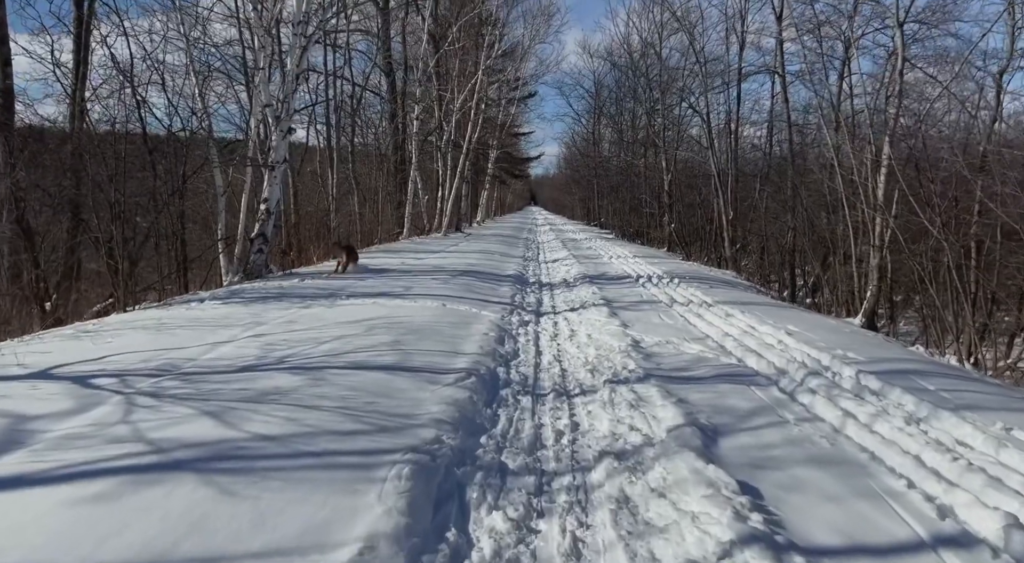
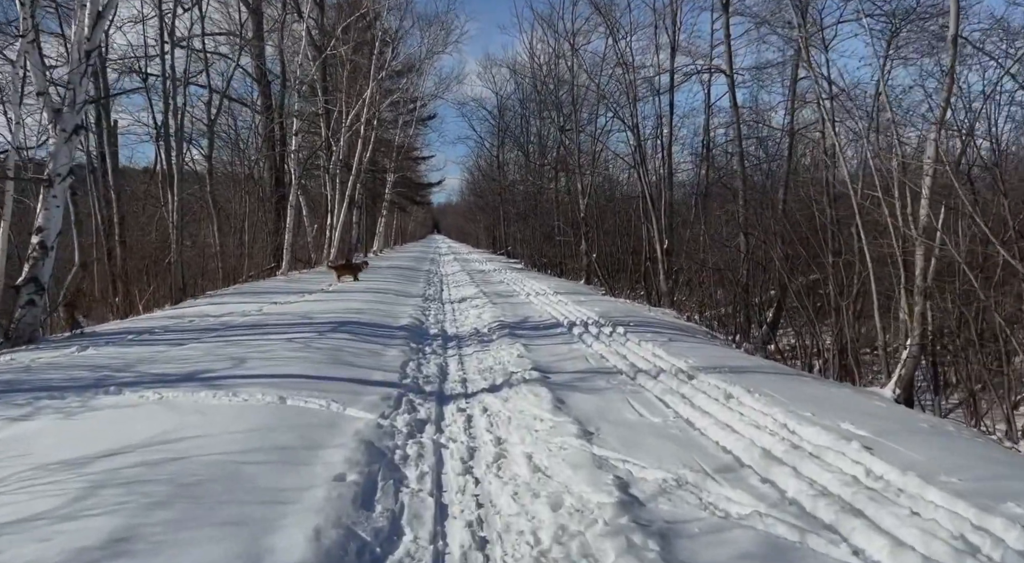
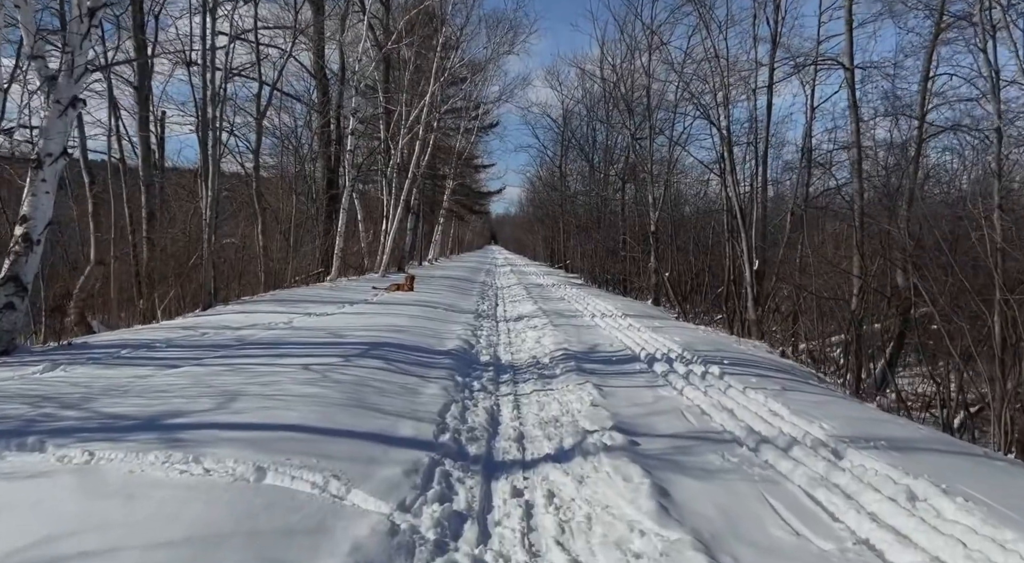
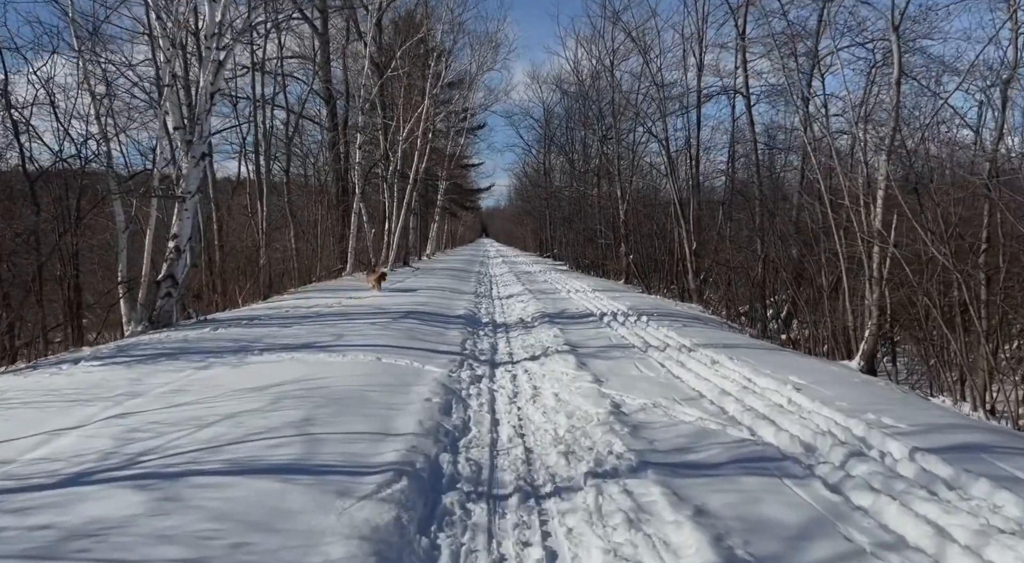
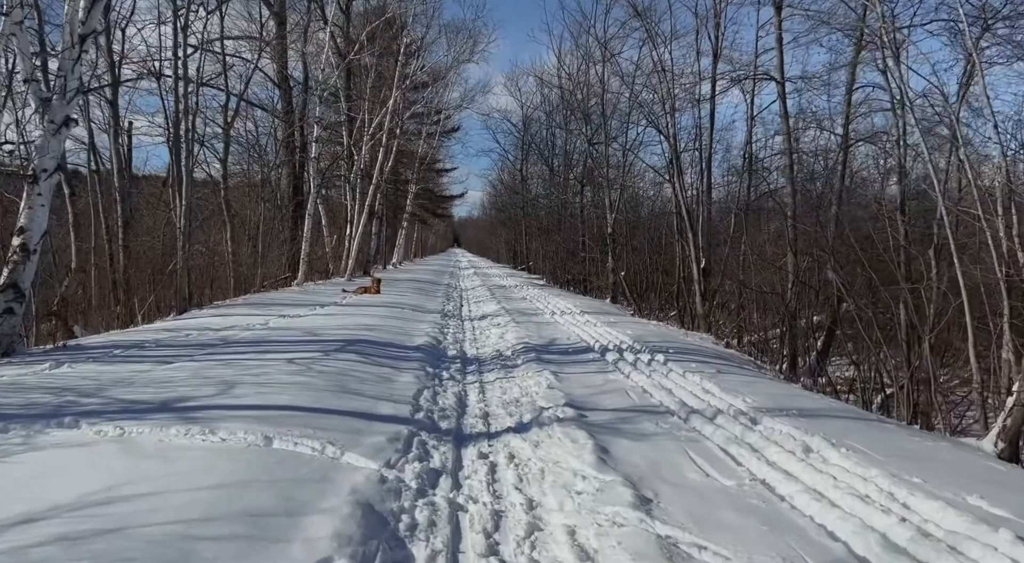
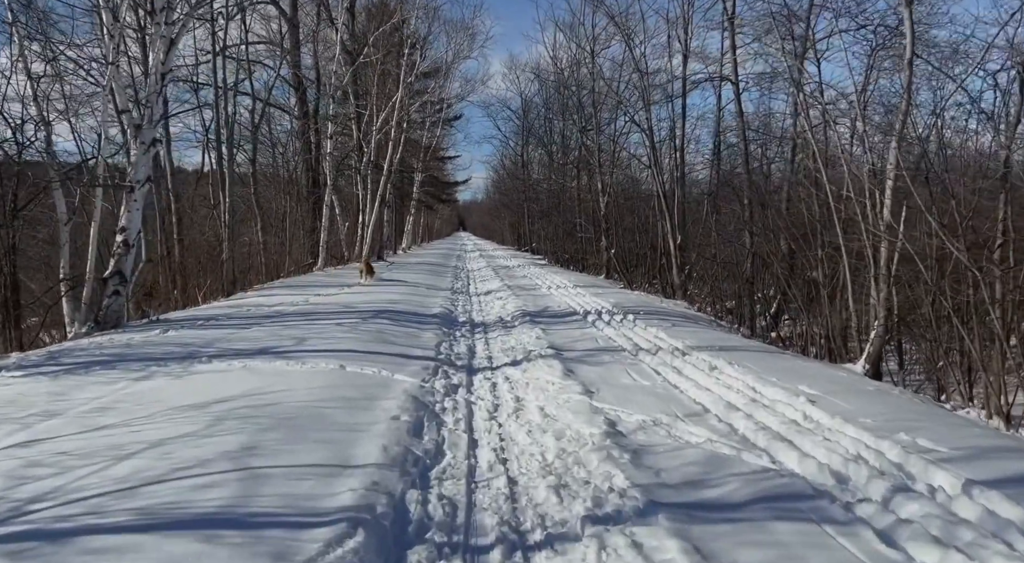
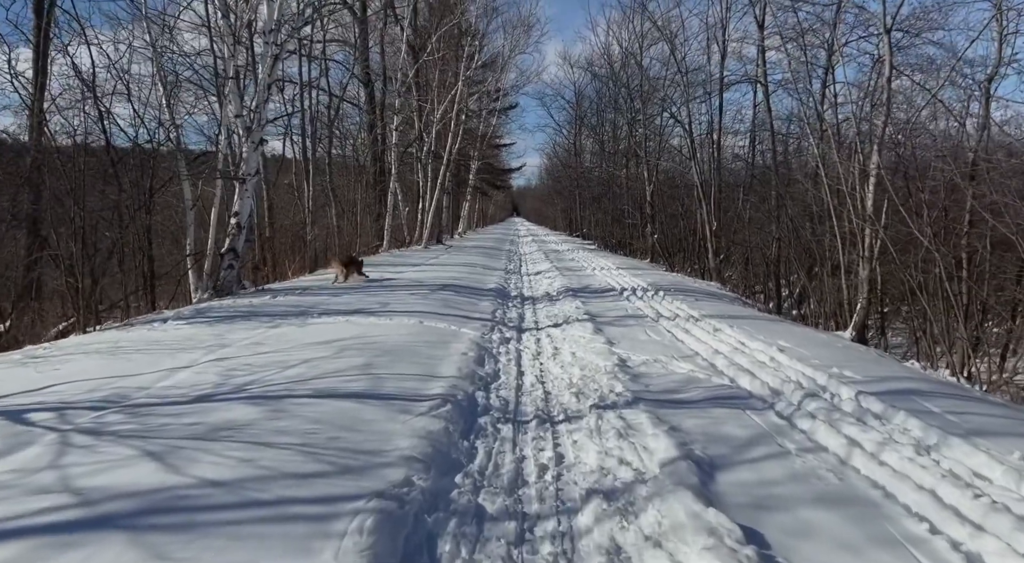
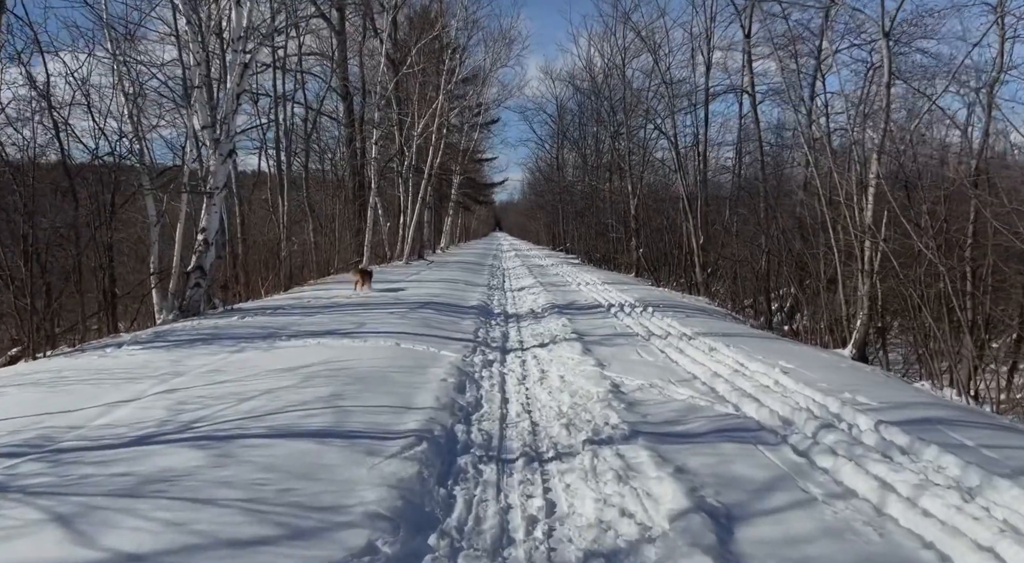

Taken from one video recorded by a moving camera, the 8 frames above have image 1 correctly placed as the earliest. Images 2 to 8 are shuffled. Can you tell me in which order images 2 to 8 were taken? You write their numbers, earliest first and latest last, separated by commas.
7, 8, 4, 6, 2, 5, 3
